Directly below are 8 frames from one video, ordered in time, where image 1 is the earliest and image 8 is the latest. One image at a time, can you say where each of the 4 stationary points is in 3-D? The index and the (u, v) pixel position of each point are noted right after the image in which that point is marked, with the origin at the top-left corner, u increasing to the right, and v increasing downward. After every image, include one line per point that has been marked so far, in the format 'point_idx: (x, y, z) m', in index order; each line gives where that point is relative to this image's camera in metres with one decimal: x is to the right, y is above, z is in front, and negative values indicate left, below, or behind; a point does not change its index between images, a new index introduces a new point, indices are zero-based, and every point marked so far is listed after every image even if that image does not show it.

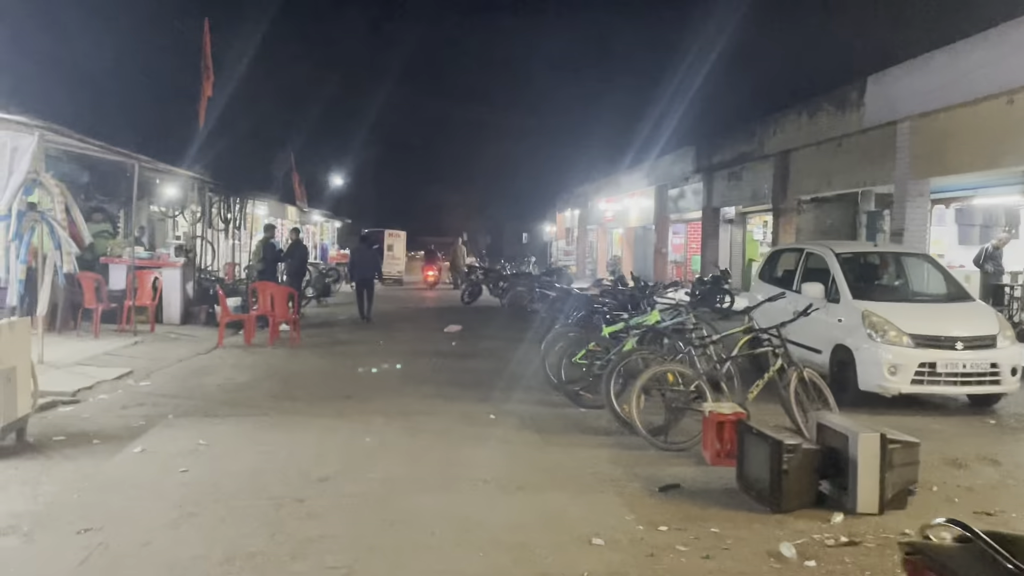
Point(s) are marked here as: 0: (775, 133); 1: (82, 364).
0: (+5.4, +3.2, +16.8) m
1: (-4.9, -0.9, +9.4) m
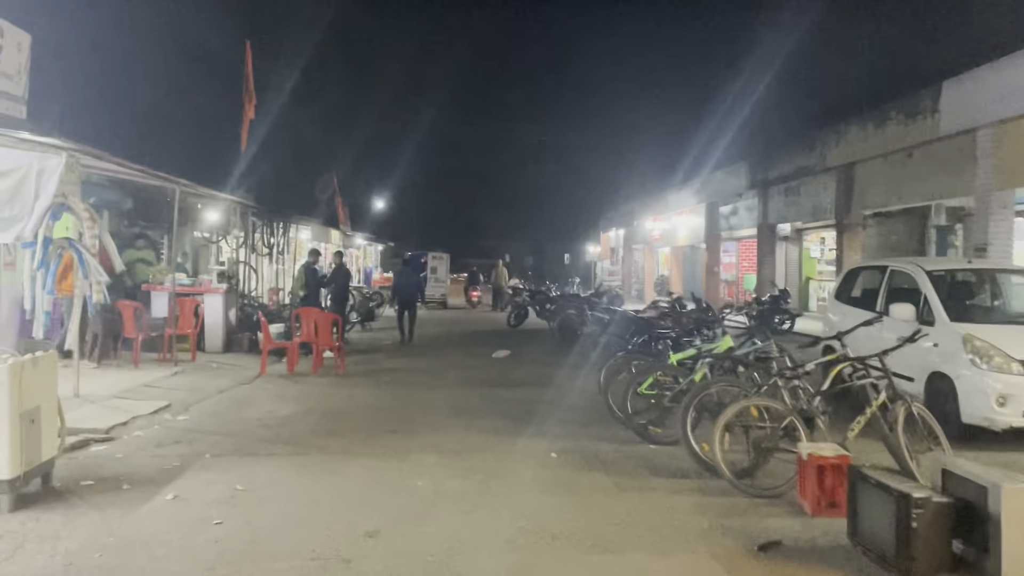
0: (+6.4, +2.8, +16.0) m
1: (-4.3, -1.2, +9.0) m
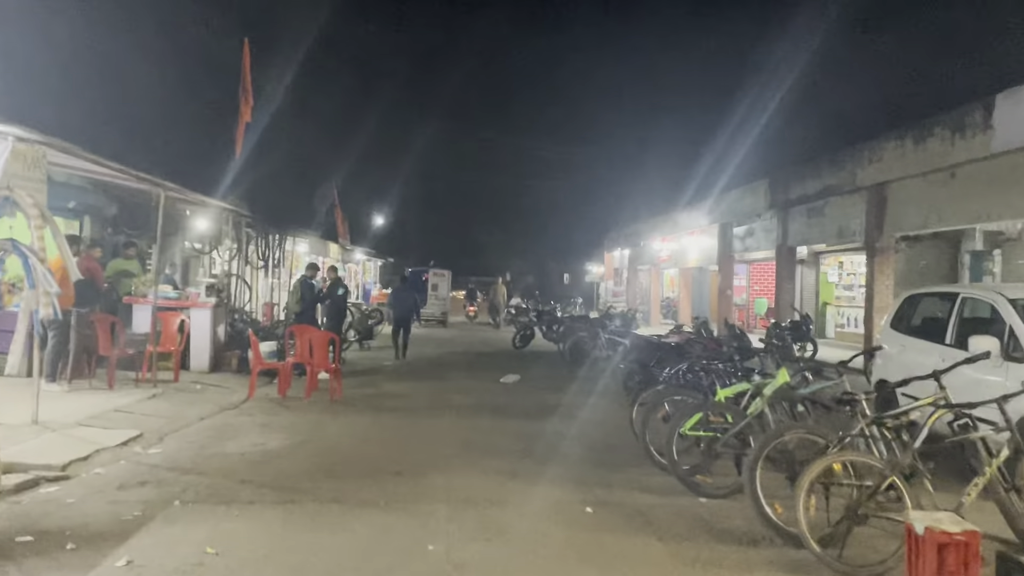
0: (+6.6, +2.3, +15.0) m
1: (-4.1, -1.3, +7.9) m
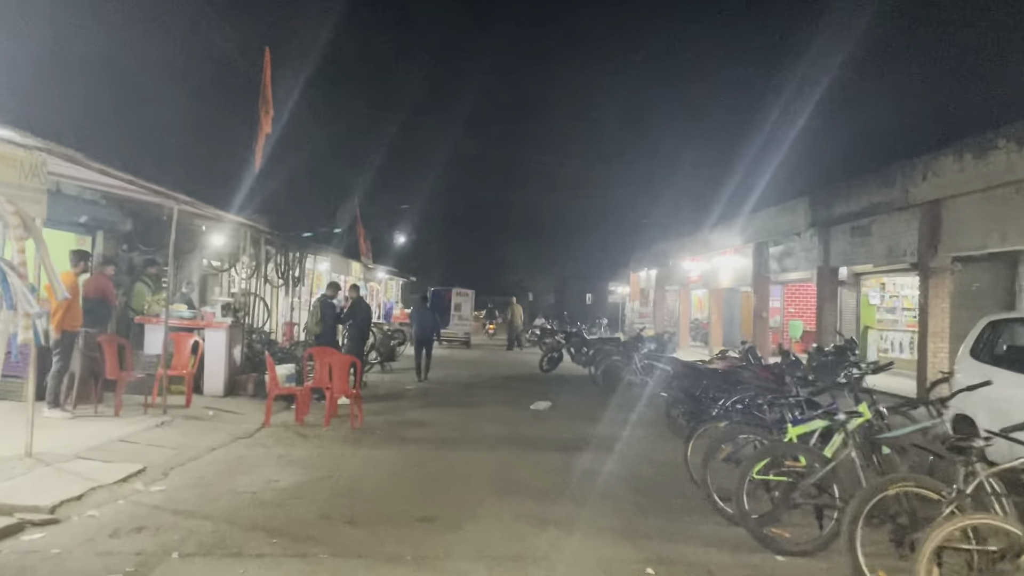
0: (+7.1, +1.9, +14.2) m
1: (-3.8, -1.5, +7.2) m
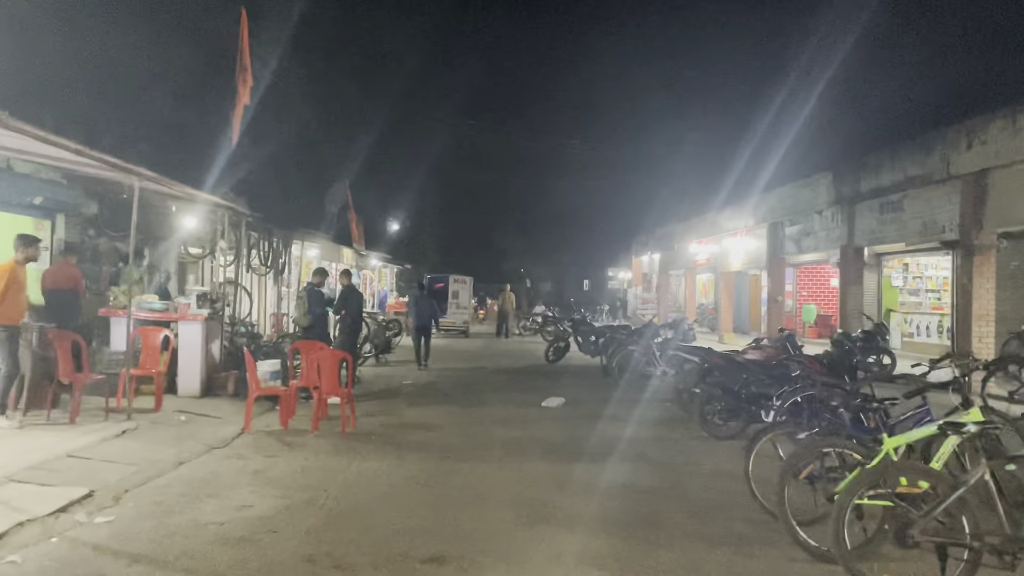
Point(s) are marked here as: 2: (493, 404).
0: (+7.2, +2.2, +13.0) m
1: (-3.6, -1.4, +6.0) m
2: (-0.3, -1.6, +11.4) m
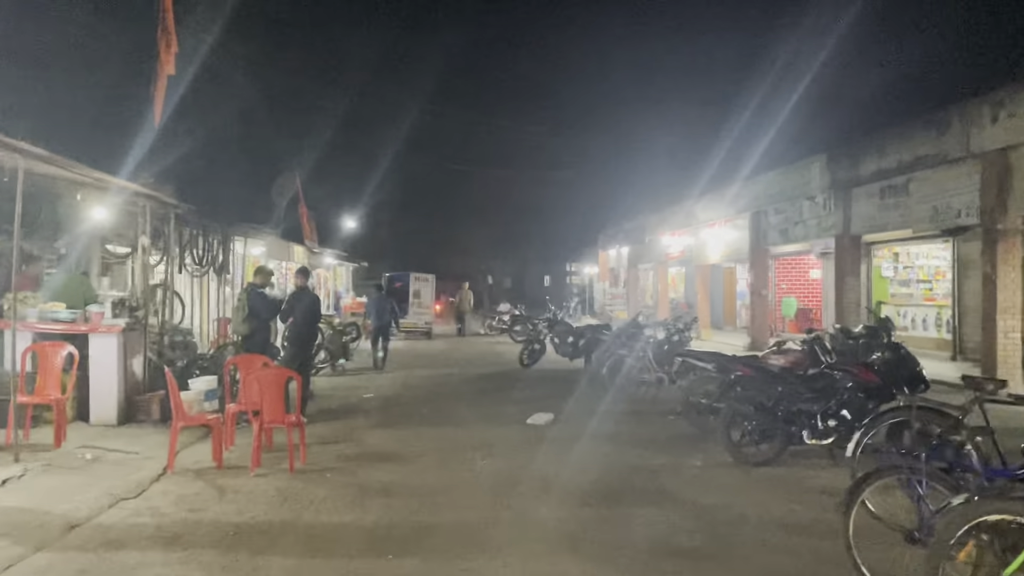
0: (+6.8, +2.4, +11.7) m
1: (-3.6, -1.5, +4.2) m
2: (-0.5, -1.6, +9.7) m
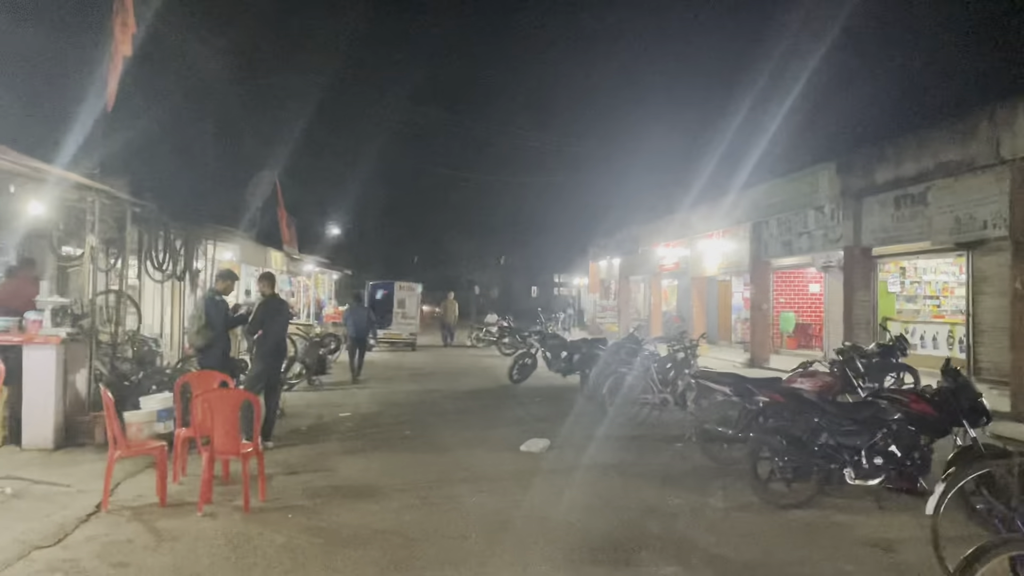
0: (+6.8, +2.1, +10.8) m
1: (-3.6, -1.5, +3.1) m
2: (-0.6, -1.7, +8.7) m
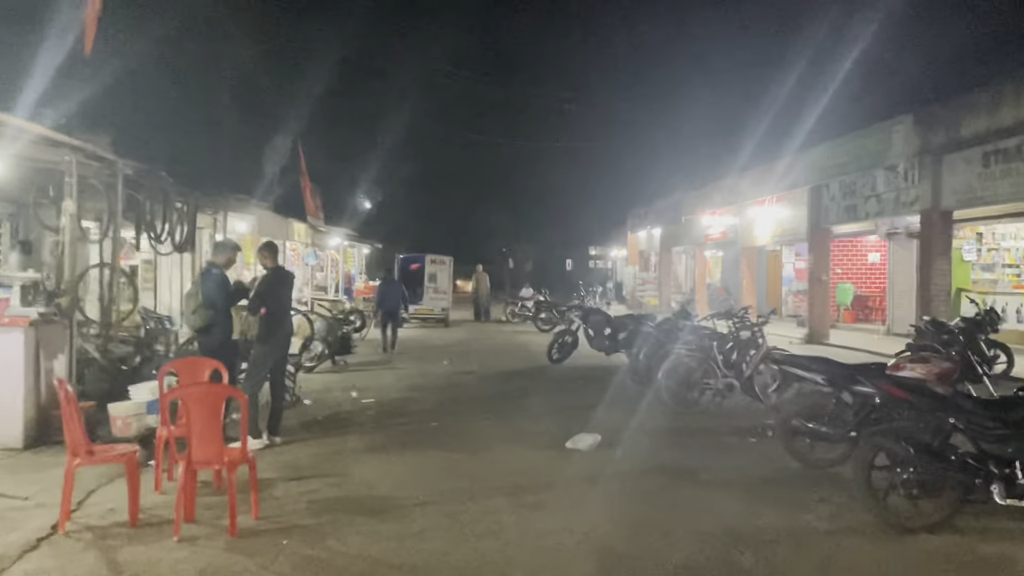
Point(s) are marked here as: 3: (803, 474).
0: (+7.2, +2.5, +9.2) m
1: (-3.4, -1.4, +2.0) m
2: (-0.2, -1.4, +7.5) m
3: (+2.3, -1.4, +6.4) m
